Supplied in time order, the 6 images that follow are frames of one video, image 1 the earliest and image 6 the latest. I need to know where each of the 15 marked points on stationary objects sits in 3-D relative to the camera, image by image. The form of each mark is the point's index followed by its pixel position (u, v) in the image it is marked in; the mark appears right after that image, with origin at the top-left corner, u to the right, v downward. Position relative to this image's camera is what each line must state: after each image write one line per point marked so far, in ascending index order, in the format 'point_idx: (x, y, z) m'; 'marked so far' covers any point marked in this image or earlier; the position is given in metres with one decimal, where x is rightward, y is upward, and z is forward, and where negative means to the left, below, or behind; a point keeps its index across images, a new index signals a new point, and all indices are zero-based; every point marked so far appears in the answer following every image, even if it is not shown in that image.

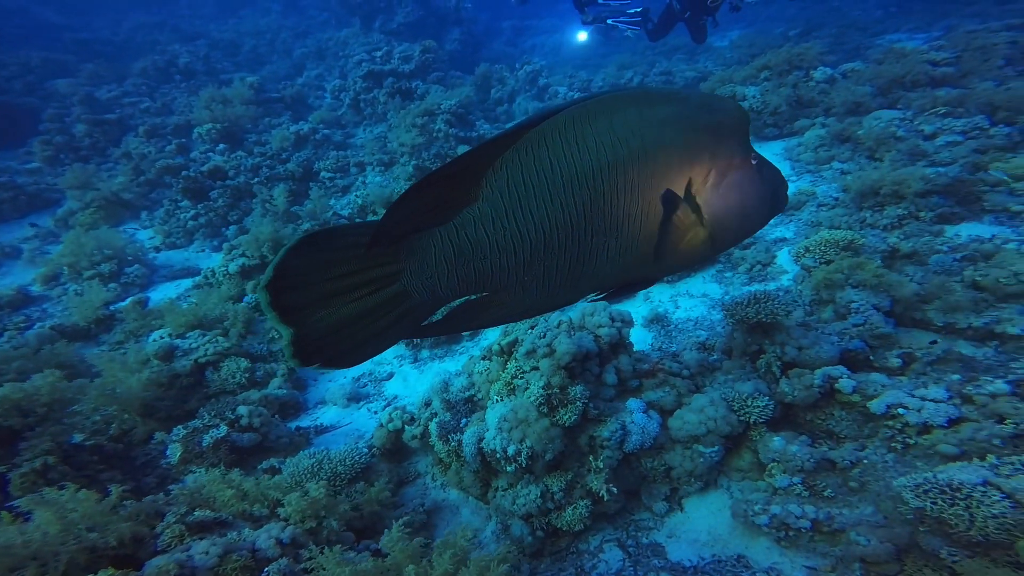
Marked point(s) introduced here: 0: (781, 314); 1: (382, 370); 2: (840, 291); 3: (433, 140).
0: (+2.3, -0.2, +3.5) m
1: (-1.5, -0.9, +4.6) m
2: (+3.2, 0.0, +4.0) m
3: (-1.5, +2.8, +7.8) m
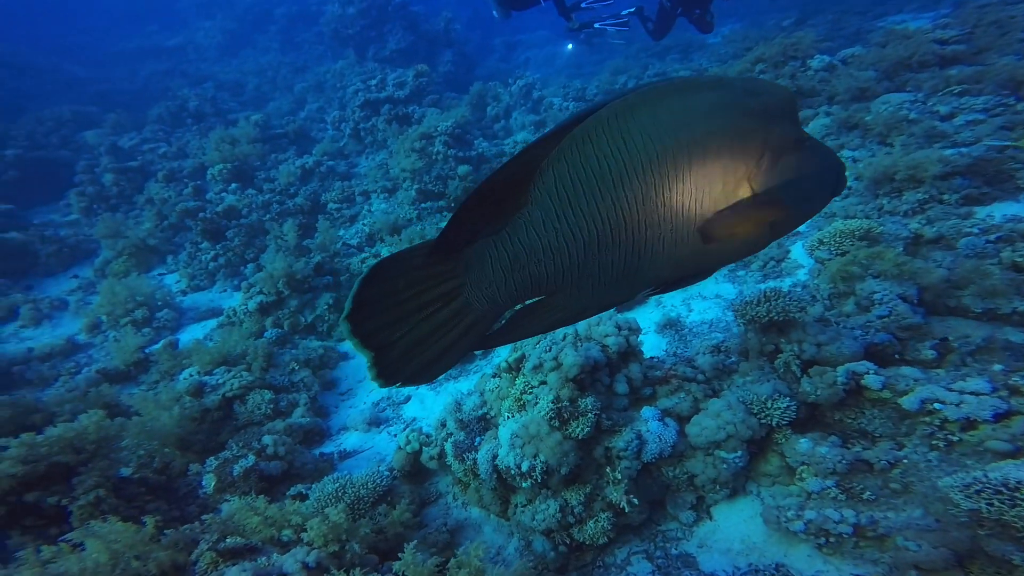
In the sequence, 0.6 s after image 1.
0: (+2.4, -0.2, +3.4) m
1: (-1.3, -1.3, +4.6) m
2: (+3.3, 0.0, +3.9) m
3: (-1.5, +2.4, +7.9) m
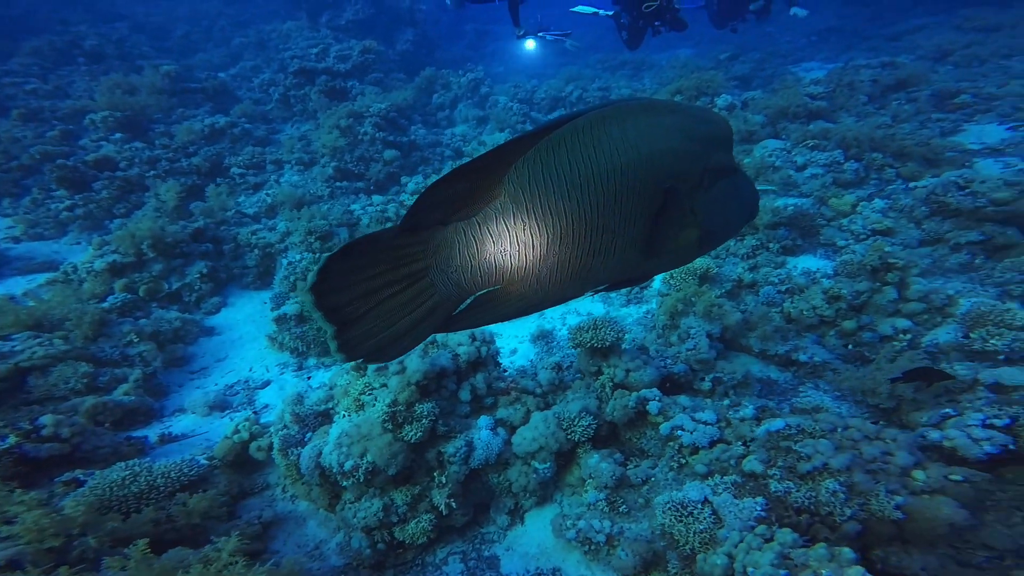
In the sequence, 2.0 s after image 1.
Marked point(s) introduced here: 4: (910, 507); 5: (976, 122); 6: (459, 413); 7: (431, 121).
0: (+1.0, -0.5, +3.8) m
1: (-2.9, -1.0, +4.7) m
2: (+1.8, -0.3, +4.4) m
3: (-3.0, +2.8, +7.9) m
4: (+2.0, -1.1, +2.1) m
5: (+8.0, +2.9, +7.0) m
6: (-0.5, -1.1, +3.8) m
7: (-2.1, +4.2, +10.4) m
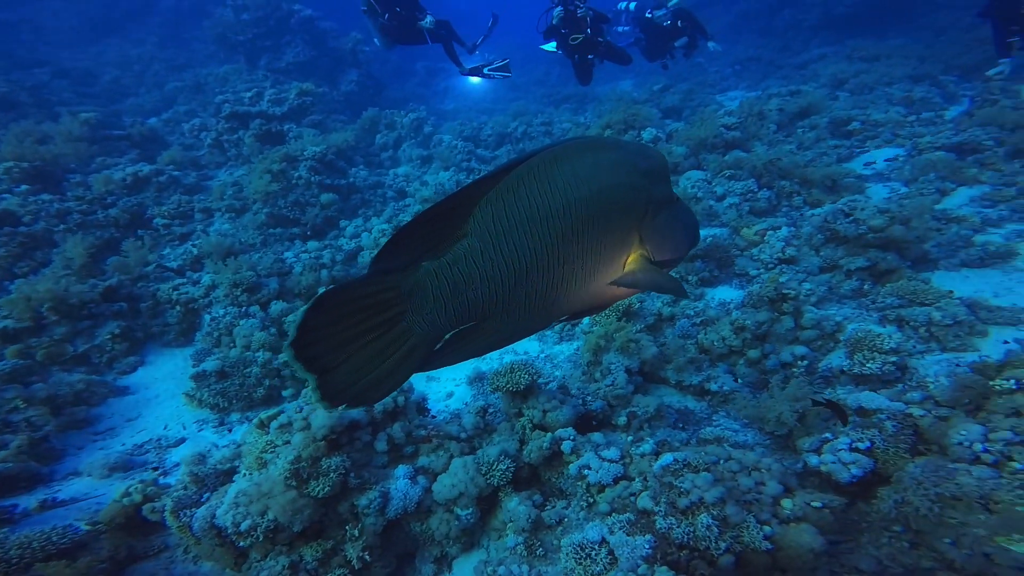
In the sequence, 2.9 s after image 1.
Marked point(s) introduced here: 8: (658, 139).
0: (+0.2, -0.9, +3.9) m
1: (-3.7, -1.7, +4.4) m
2: (+1.0, -0.7, +4.6) m
3: (-4.2, +1.9, +7.8) m
4: (+1.4, -1.4, +2.3) m
5: (+6.8, +2.7, +7.8) m
6: (-1.2, -1.6, +3.7) m
7: (-3.6, +3.2, +10.5) m
8: (+3.3, +3.3, +9.2) m
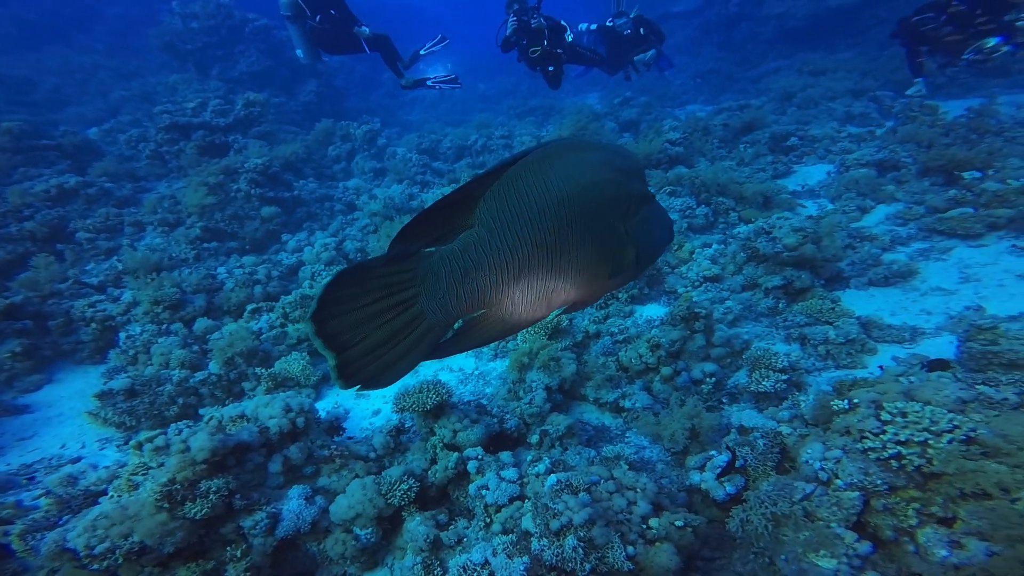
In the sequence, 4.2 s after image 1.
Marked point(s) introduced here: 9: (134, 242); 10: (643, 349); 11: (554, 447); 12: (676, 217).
0: (-0.6, -1.0, +3.9) m
1: (-4.5, -1.9, +4.2) m
2: (+0.2, -0.9, +4.6) m
3: (-5.2, +1.6, +7.6) m
4: (+0.7, -1.5, +2.3) m
5: (+5.7, +2.4, +8.2) m
6: (-2.0, -1.8, +3.6) m
7: (-4.7, +2.9, +10.4) m
8: (+2.2, +3.0, +9.4) m
9: (-6.3, +0.8, +6.9) m
10: (+1.4, -0.6, +4.3) m
11: (+0.4, -1.4, +3.7) m
12: (+2.6, +1.1, +6.8) m
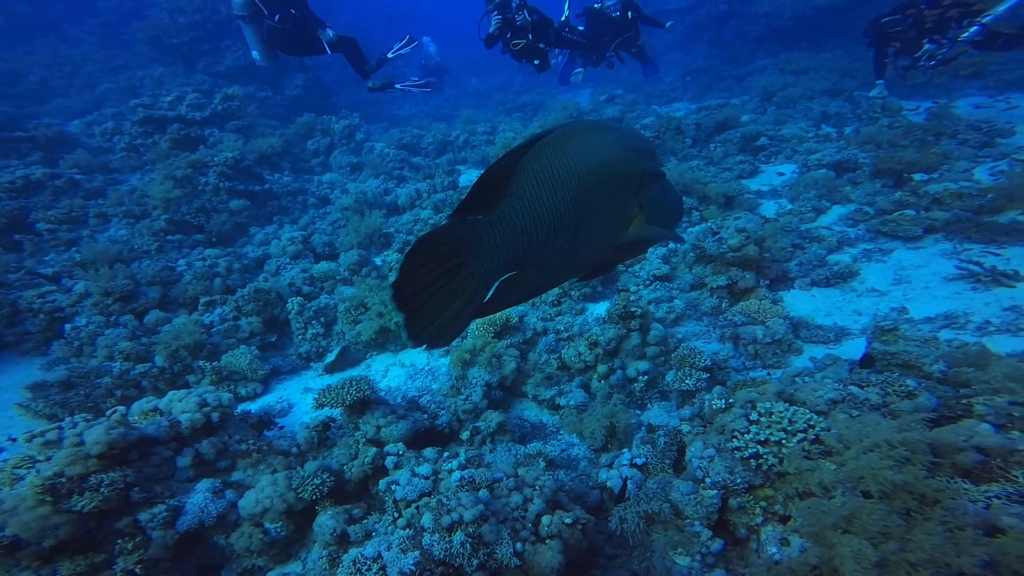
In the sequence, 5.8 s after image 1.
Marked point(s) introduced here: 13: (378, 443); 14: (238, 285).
0: (-1.2, -1.0, +3.9) m
1: (-5.1, -1.8, +4.2) m
2: (-0.5, -0.9, +4.6) m
3: (-5.8, +1.7, +7.6) m
4: (+0.1, -1.5, +2.3) m
5: (+5.1, +2.4, +8.2) m
6: (-2.7, -1.7, +3.6) m
7: (-5.3, +3.0, +10.4) m
8: (+1.5, +3.0, +9.4) m
9: (-6.9, +0.9, +6.8) m
10: (+0.7, -0.6, +4.3) m
11: (-0.3, -1.4, +3.7) m
12: (+2.0, +1.1, +6.8) m
13: (-1.1, -1.4, +3.7) m
14: (-3.9, 0.0, +5.9) m
